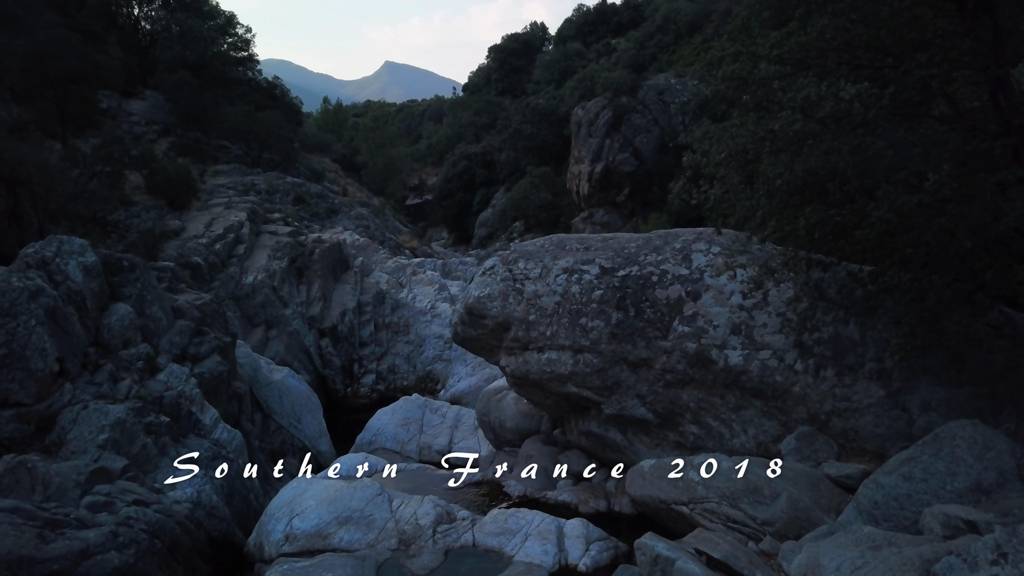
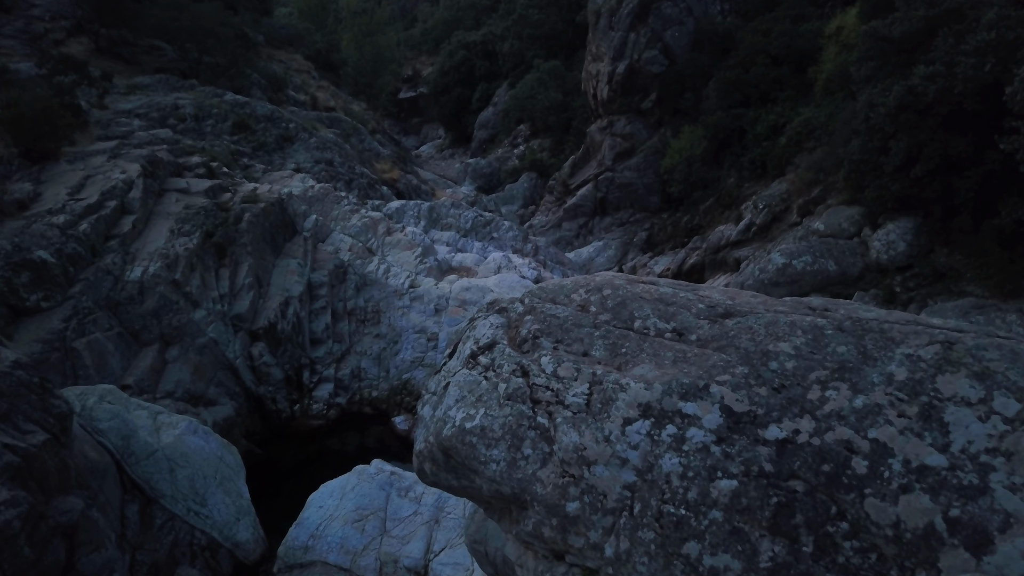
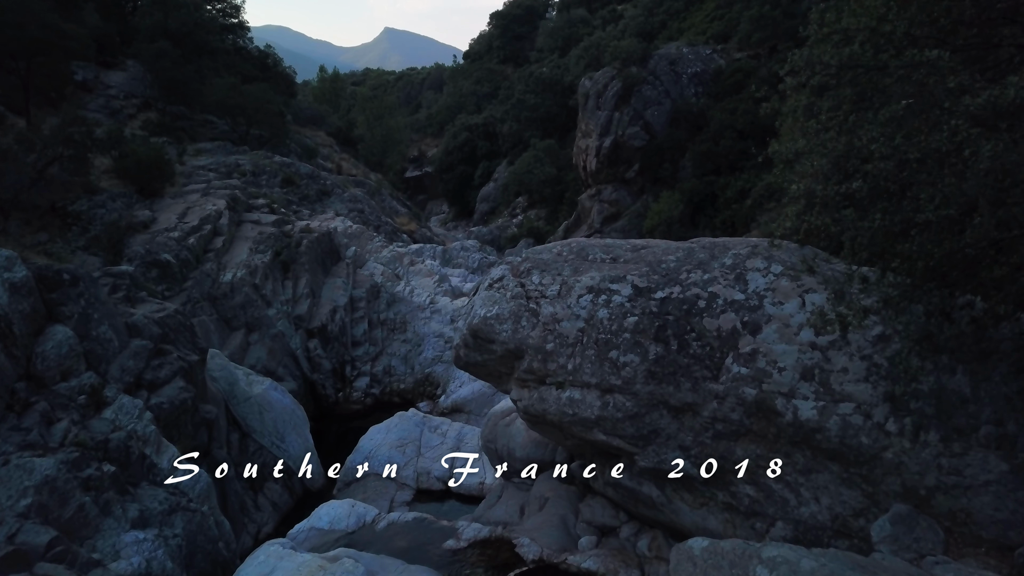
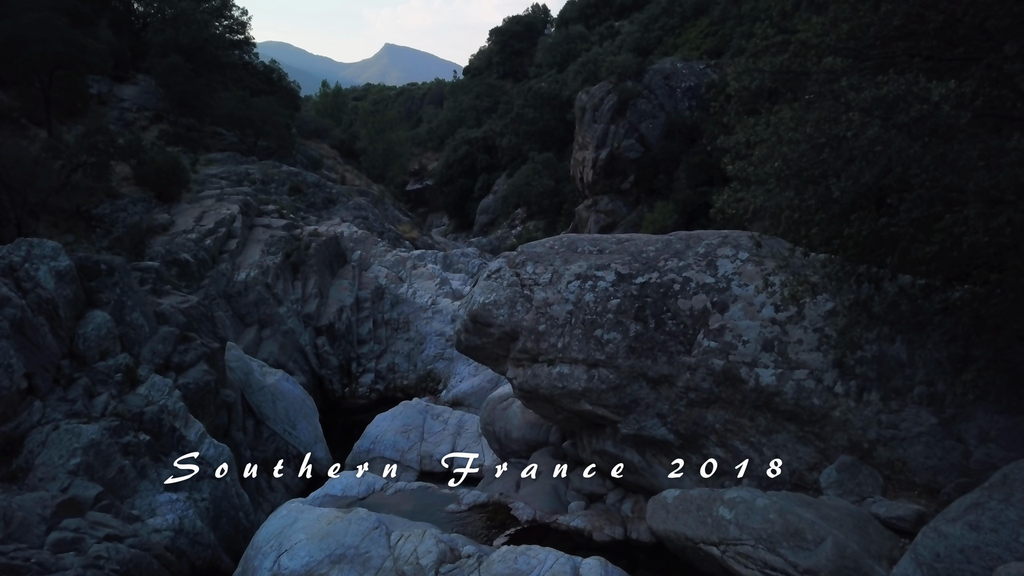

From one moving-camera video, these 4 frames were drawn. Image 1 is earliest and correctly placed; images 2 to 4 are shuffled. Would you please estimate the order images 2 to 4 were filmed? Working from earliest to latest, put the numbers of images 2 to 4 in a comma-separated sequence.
4, 3, 2
